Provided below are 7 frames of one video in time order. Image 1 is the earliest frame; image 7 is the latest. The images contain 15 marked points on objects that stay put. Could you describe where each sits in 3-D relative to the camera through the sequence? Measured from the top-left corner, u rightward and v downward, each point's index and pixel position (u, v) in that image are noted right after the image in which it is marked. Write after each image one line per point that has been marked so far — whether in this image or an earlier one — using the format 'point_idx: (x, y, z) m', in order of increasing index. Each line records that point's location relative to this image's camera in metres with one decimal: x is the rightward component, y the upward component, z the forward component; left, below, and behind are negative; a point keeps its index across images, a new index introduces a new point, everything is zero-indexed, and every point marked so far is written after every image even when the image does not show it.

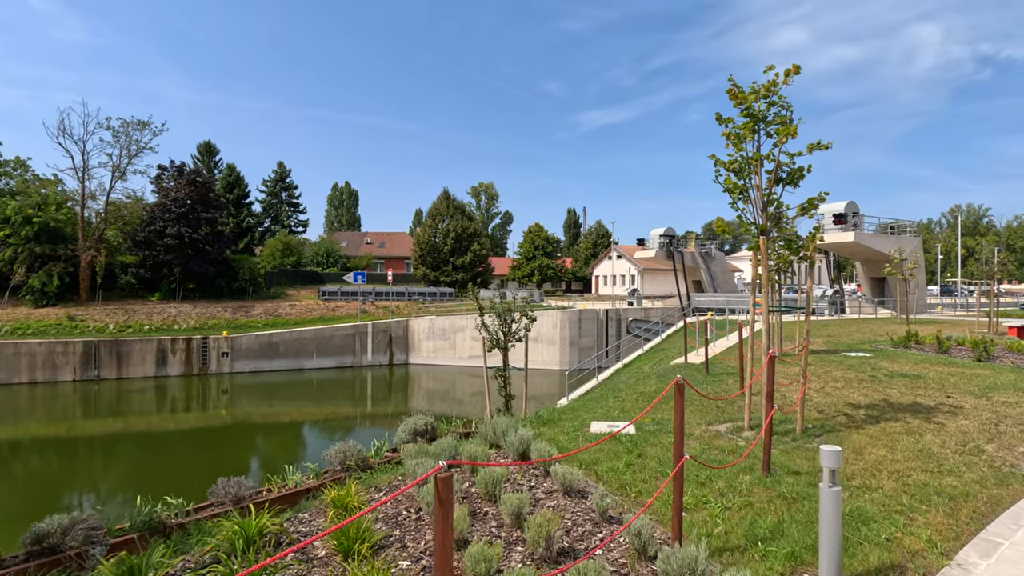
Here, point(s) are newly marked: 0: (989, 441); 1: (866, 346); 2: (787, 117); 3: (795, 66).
0: (+5.4, -1.8, +6.1) m
1: (+10.8, -1.8, +16.3) m
2: (+3.4, +2.1, +6.7) m
3: (+3.4, +2.7, +6.4) m
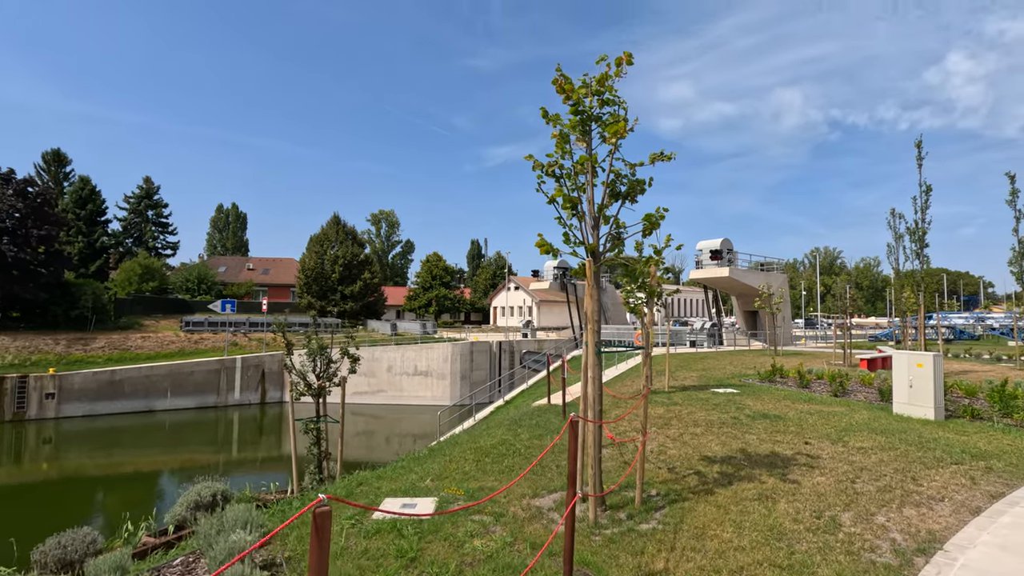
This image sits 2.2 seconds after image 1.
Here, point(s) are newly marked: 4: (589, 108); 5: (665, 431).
0: (+3.2, -2.1, +5.1) m
1: (+6.7, -2.8, +16.1) m
2: (+1.1, +1.8, +5.6) m
3: (+1.2, +2.4, +5.3) m
4: (+0.8, +1.9, +5.6) m
5: (+2.5, -2.3, +8.7) m
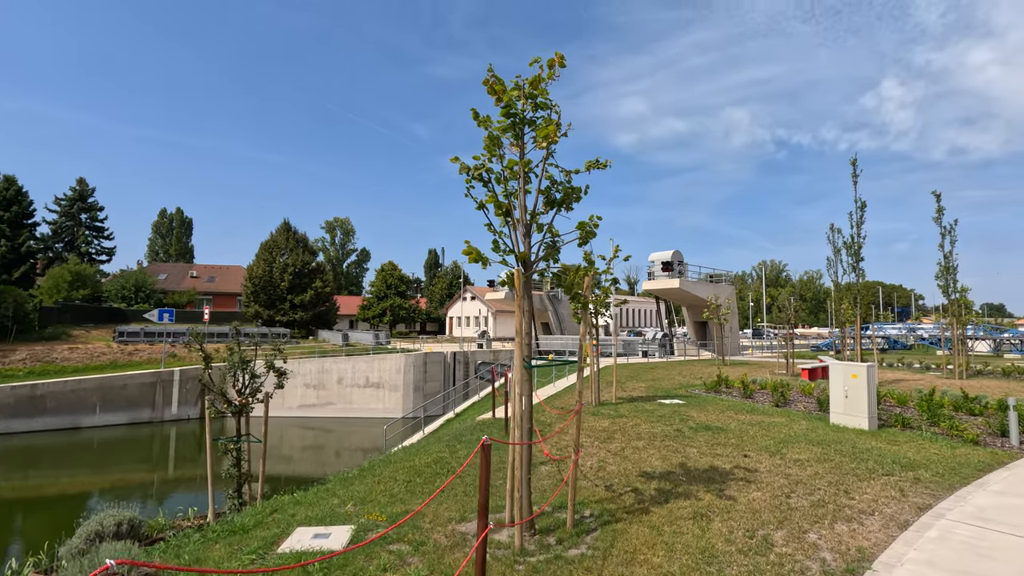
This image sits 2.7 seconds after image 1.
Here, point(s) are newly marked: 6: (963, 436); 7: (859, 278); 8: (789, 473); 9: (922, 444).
0: (+2.5, -2.2, +5.0) m
1: (+5.1, -3.1, +16.2) m
2: (+0.4, +1.7, +5.3) m
3: (+0.5, +2.2, +5.1) m
4: (+0.1, +1.8, +5.3) m
5: (+1.5, -2.5, +8.5) m
6: (+7.8, -2.5, +9.2) m
7: (+12.5, +0.4, +19.3) m
8: (+3.5, -2.4, +6.8) m
9: (+6.7, -2.5, +8.7) m
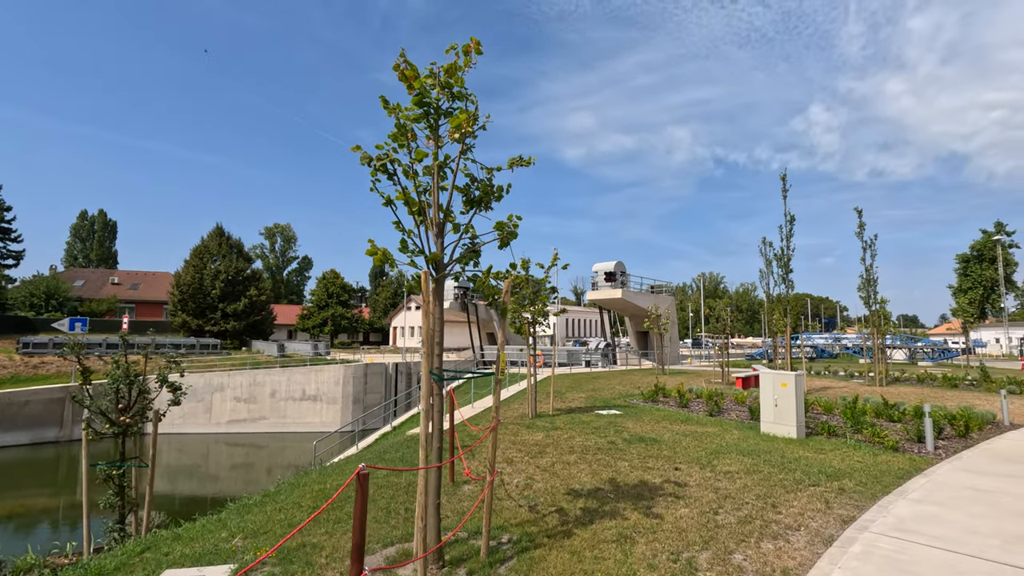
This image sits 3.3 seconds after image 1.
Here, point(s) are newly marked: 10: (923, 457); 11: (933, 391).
0: (+1.7, -2.3, +4.7) m
1: (+3.3, -3.4, +16.1) m
2: (-0.4, +1.6, +4.9) m
3: (-0.3, +2.2, +4.7) m
4: (-0.7, +1.7, +4.9) m
5: (+0.4, -2.6, +8.1) m
6: (+6.5, -2.7, +9.4) m
7: (+10.3, -0.1, +20.0) m
8: (+2.6, -2.5, +6.6) m
9: (+5.5, -2.7, +8.8) m
10: (+6.6, -2.7, +8.6) m
11: (+13.9, -3.4, +17.6) m
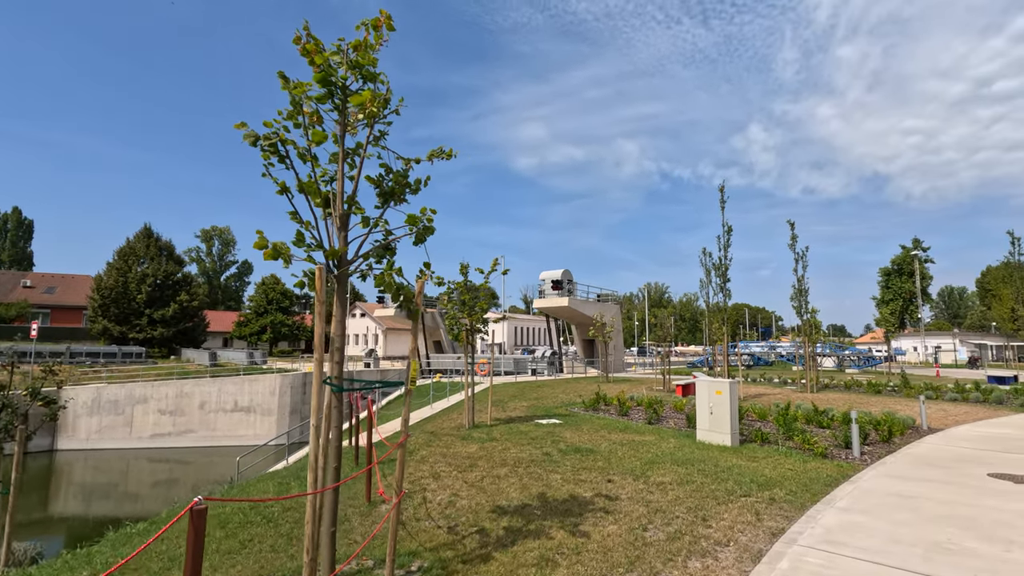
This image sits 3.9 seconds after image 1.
0: (+1.0, -2.3, +4.4) m
1: (+1.5, -3.6, +15.8) m
2: (-1.1, +1.6, +4.5) m
3: (-1.0, +2.2, +4.3) m
4: (-1.4, +1.7, +4.4) m
5: (-0.7, -2.7, +7.7) m
6: (+5.4, -2.9, +9.5) m
7: (+8.2, -0.4, +20.4) m
8: (+1.7, -2.5, +6.4) m
9: (+4.4, -2.8, +8.8) m
10: (+5.5, -2.9, +8.7) m
11: (+11.9, -3.7, +18.3) m
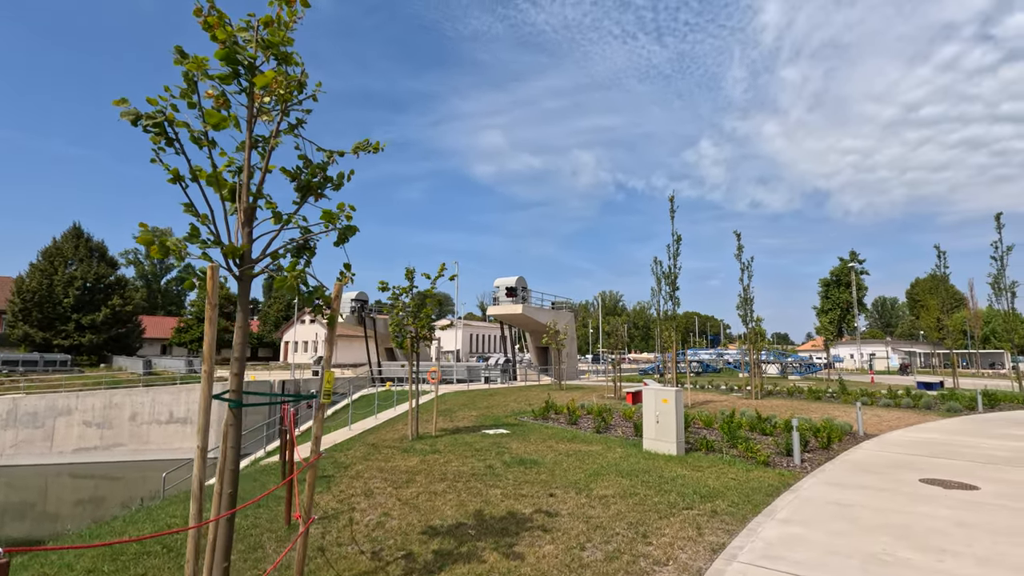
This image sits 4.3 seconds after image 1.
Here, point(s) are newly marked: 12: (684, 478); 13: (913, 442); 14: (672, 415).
0: (+0.4, -2.3, +4.1) m
1: (-0.1, -3.8, +15.5) m
2: (-1.6, +1.6, +4.1) m
3: (-1.5, +2.2, +3.9) m
4: (-1.9, +1.7, +4.0) m
5: (-1.5, -2.7, +7.2) m
6: (+4.3, -3.0, +9.5) m
7: (+6.3, -0.7, +20.6) m
8: (+0.9, -2.6, +6.1) m
9: (+3.4, -3.0, +8.8) m
10: (+4.6, -3.0, +8.7) m
11: (+10.2, -4.1, +18.8) m
12: (+2.6, -2.9, +8.1) m
13: (+8.8, -3.4, +11.7) m
14: (+3.1, -2.4, +10.2) m
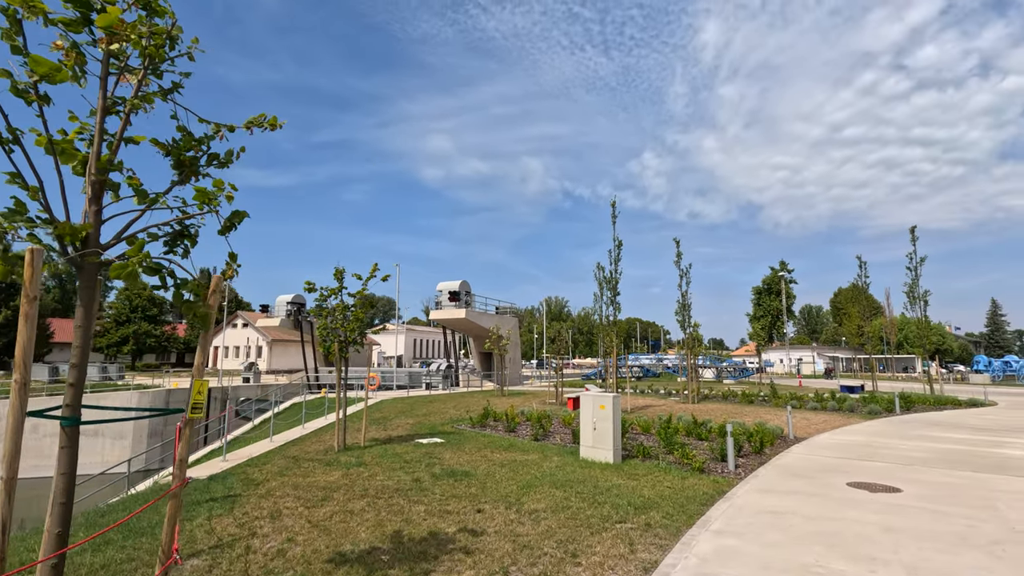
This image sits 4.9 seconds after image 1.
0: (-0.2, -2.3, +3.6) m
1: (-1.8, -3.9, +14.9) m
2: (-2.2, +1.6, +3.4) m
3: (-2.1, +2.2, +3.3) m
4: (-2.5, +1.8, +3.3) m
5: (-2.4, -2.7, +6.5) m
6: (+3.2, -3.1, +9.4) m
7: (+4.0, -0.9, +20.7) m
8: (+0.1, -2.6, +5.7) m
9: (+2.3, -3.0, +8.6) m
10: (+3.5, -3.1, +8.6) m
11: (+8.0, -4.3, +19.2) m
12: (+1.6, -2.9, +7.8) m
13: (+7.4, -3.5, +12.0) m
14: (+1.8, -2.5, +9.9) m
